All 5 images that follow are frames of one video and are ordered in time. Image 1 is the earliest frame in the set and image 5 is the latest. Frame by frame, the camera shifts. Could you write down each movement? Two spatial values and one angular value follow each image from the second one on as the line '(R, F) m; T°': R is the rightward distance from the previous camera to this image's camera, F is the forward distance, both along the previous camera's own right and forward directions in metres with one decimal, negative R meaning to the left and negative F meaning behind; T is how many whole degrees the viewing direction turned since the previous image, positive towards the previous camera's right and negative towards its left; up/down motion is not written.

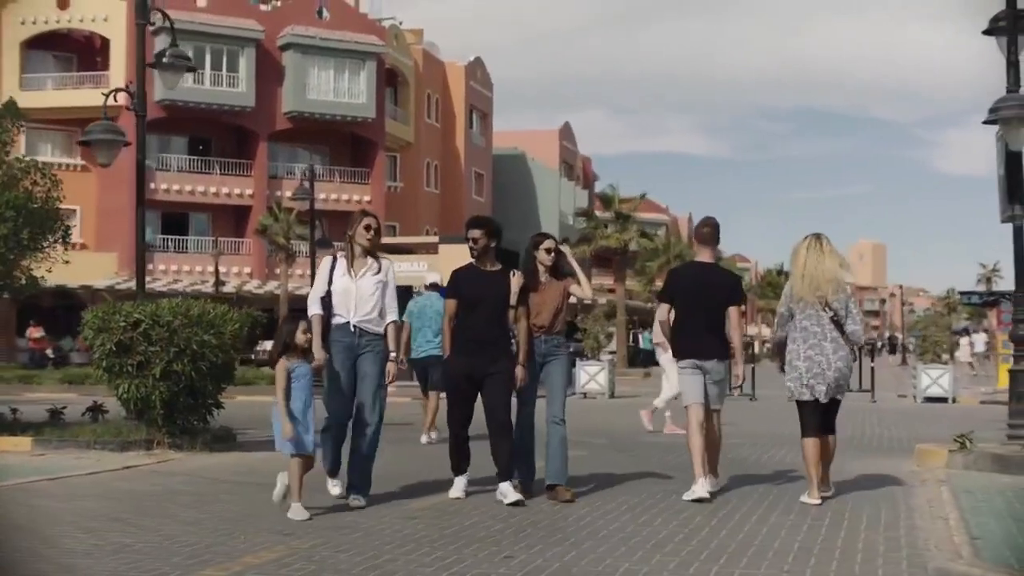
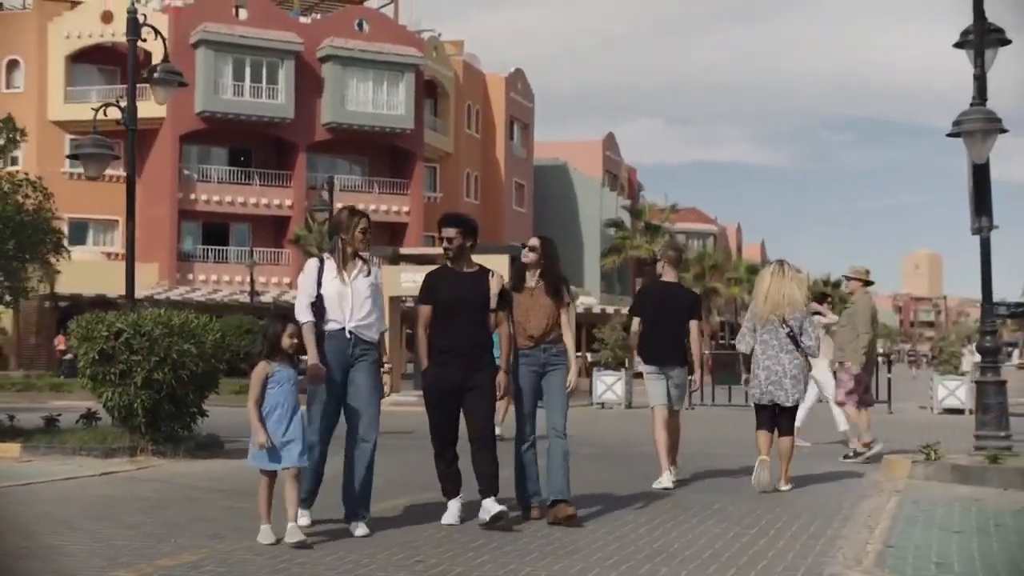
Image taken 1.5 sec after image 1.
(+0.7, -0.2) m; -2°
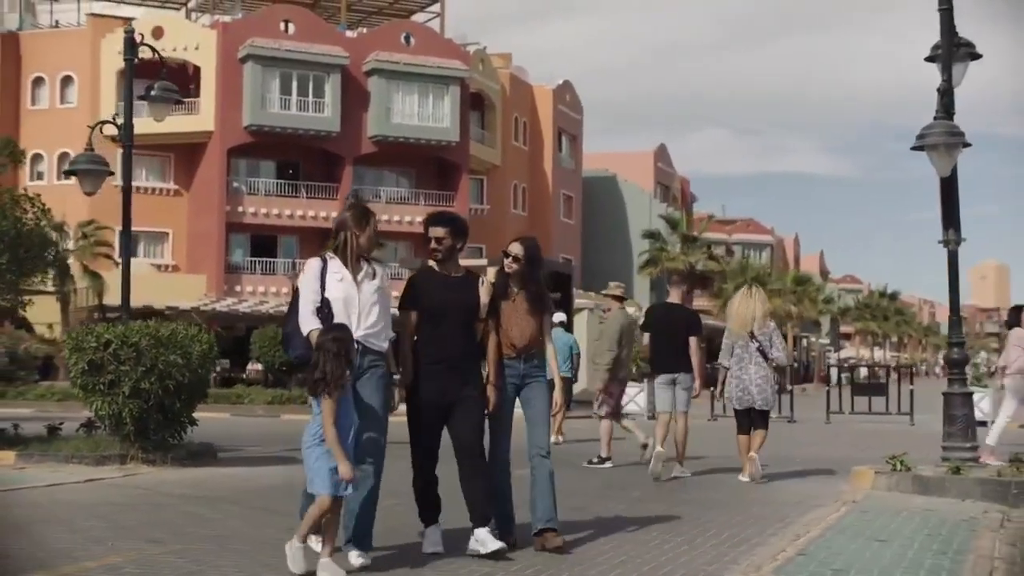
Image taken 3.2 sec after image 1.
(+0.8, -0.2) m; -2°
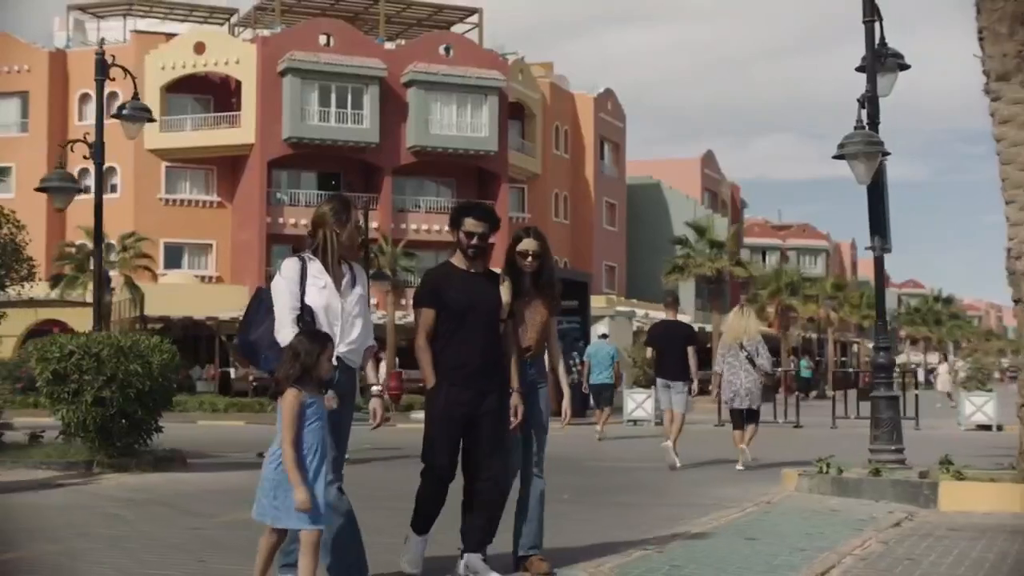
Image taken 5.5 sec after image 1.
(+1.1, -0.4) m; -2°
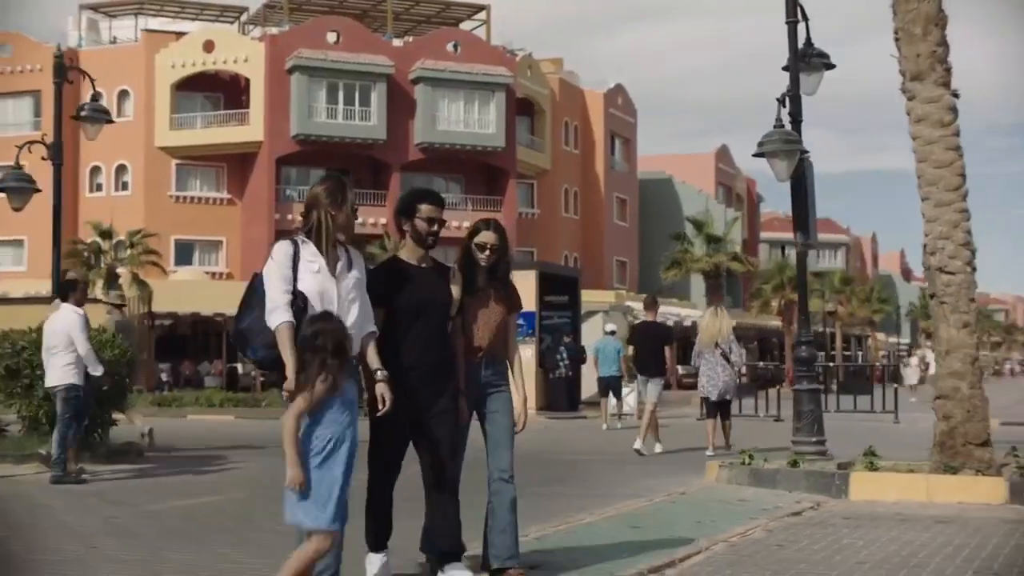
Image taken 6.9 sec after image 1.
(+0.8, -0.3) m; -1°
